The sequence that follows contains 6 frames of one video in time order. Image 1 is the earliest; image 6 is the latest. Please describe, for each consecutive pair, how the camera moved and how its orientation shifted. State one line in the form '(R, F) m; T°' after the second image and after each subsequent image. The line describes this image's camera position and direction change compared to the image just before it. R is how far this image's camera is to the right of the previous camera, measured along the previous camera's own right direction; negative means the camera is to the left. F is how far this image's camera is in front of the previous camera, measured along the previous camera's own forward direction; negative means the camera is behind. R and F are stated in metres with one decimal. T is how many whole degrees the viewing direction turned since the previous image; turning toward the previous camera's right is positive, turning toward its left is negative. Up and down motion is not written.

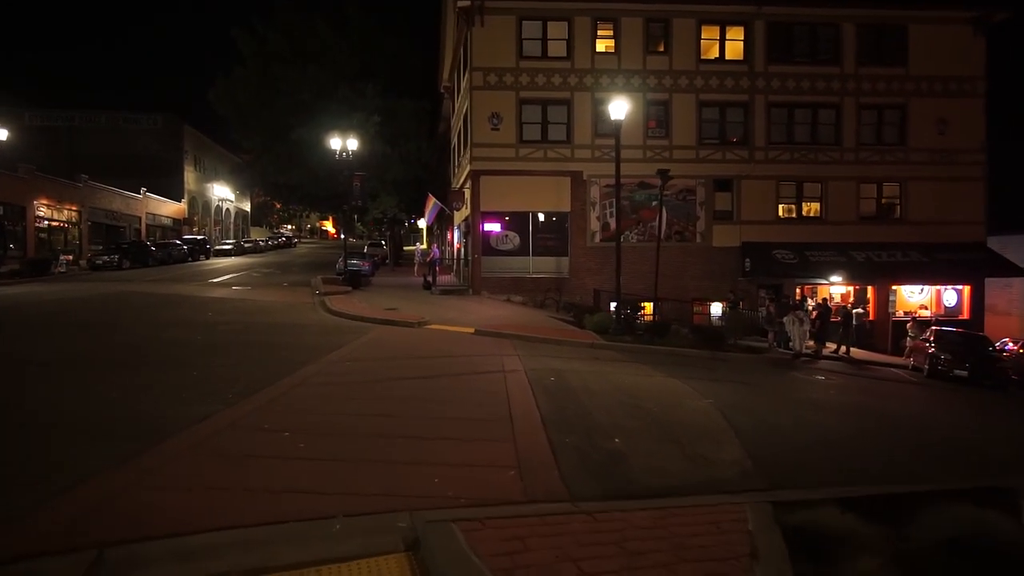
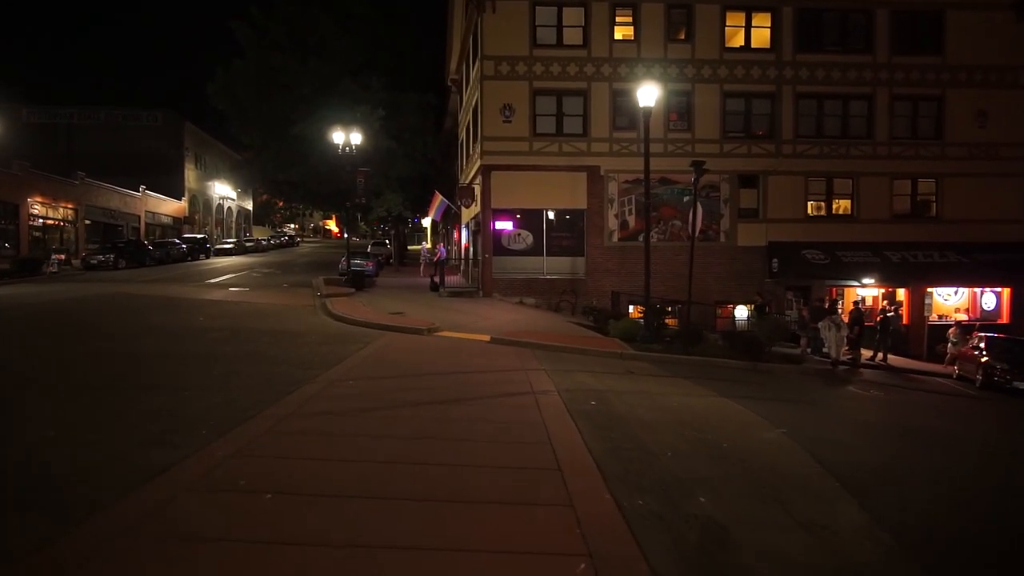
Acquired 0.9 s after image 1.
(-0.4, +1.6) m; 0°
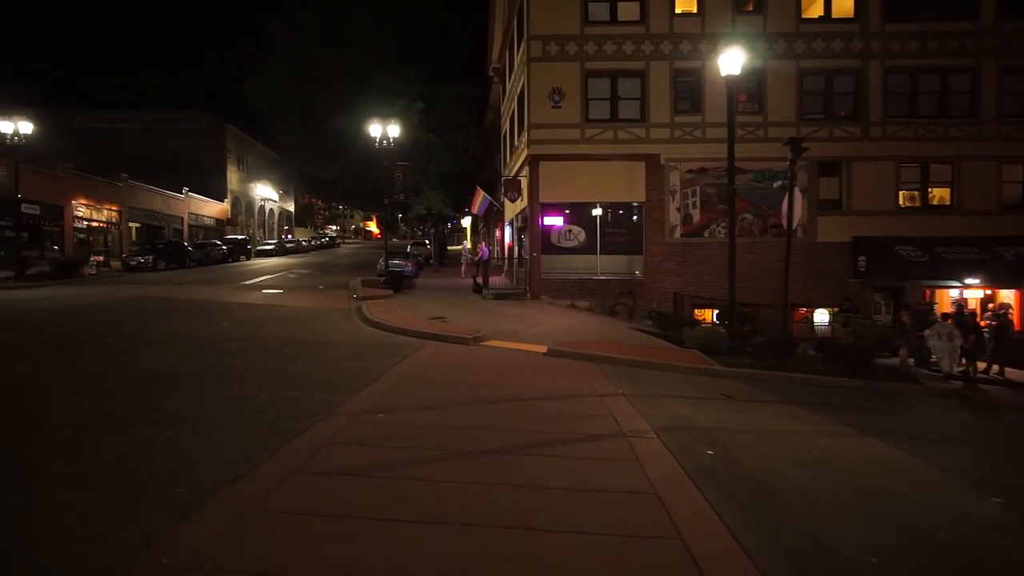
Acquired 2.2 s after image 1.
(-0.5, +2.2) m; -4°
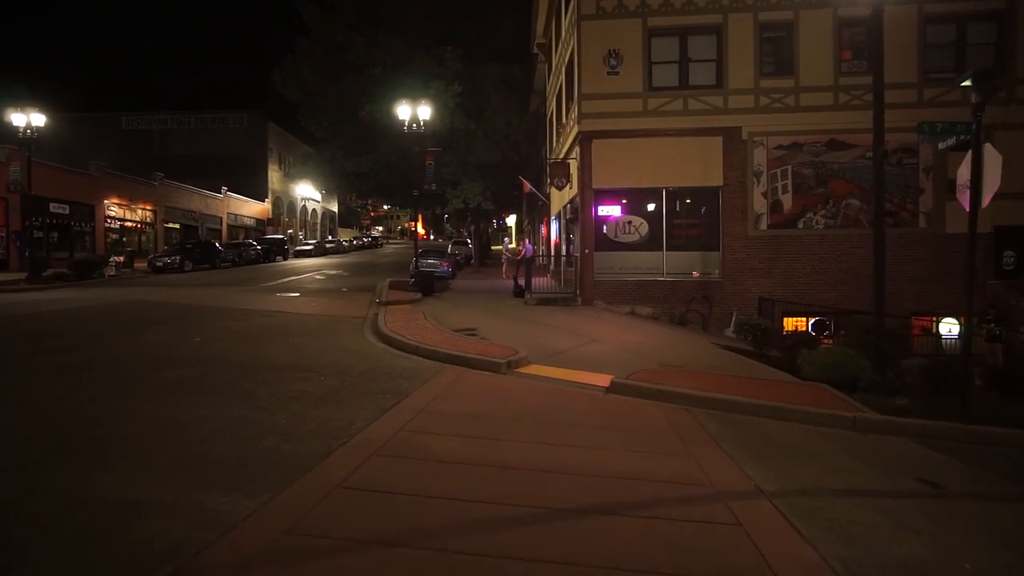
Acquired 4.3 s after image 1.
(0.0, +3.8) m; -5°
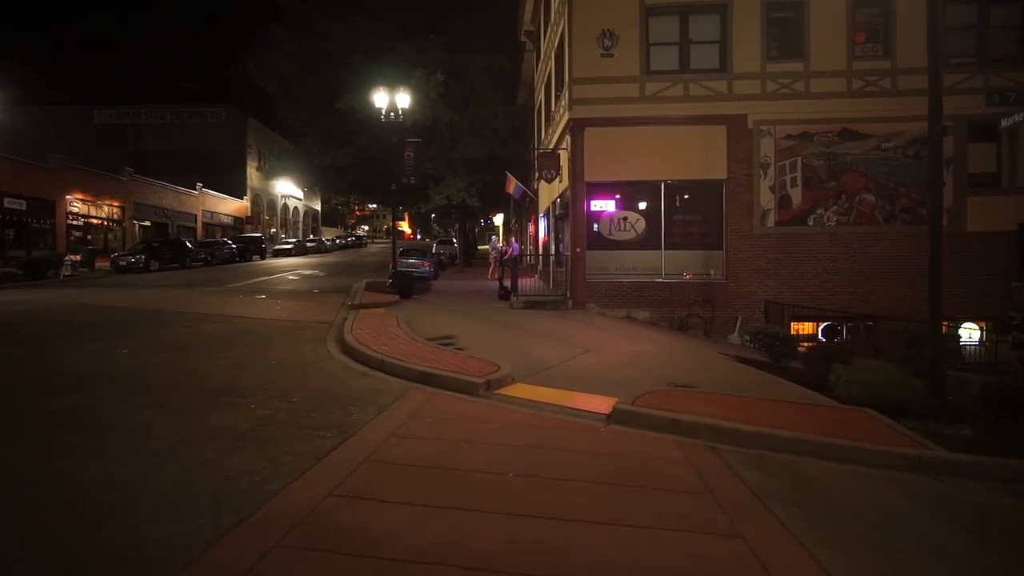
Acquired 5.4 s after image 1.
(+0.1, +1.8) m; +1°
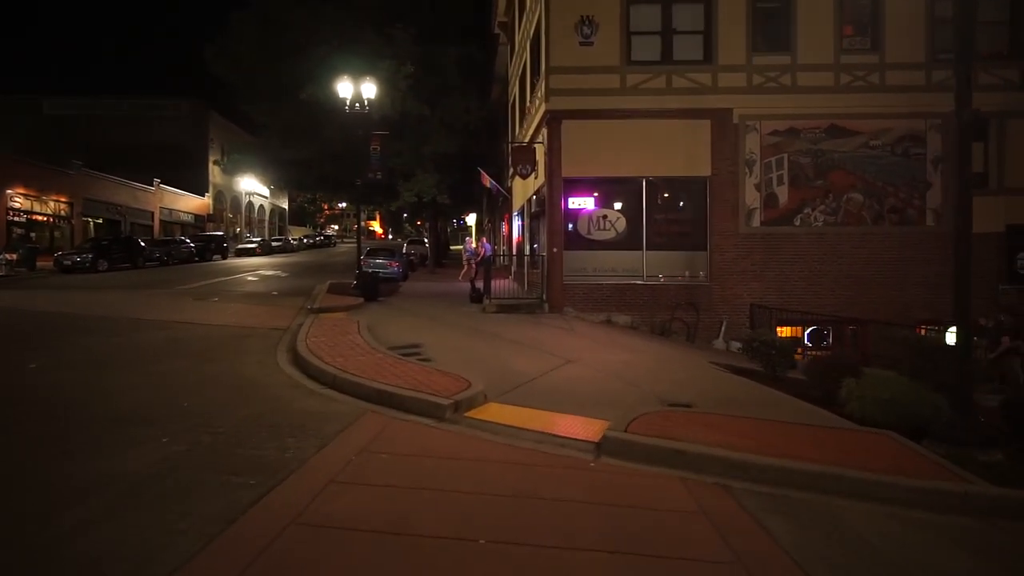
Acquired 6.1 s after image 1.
(0.0, +1.2) m; +3°
